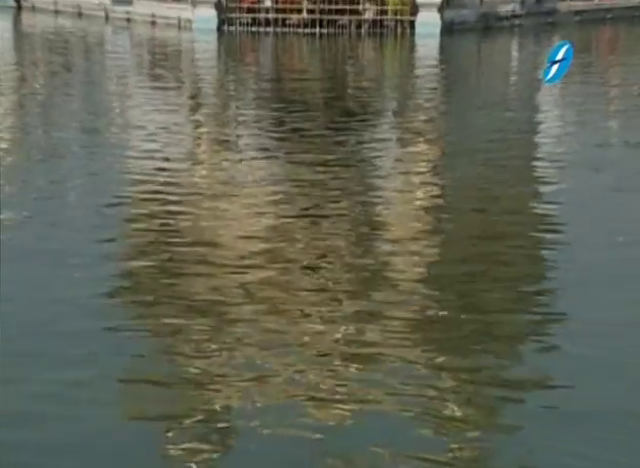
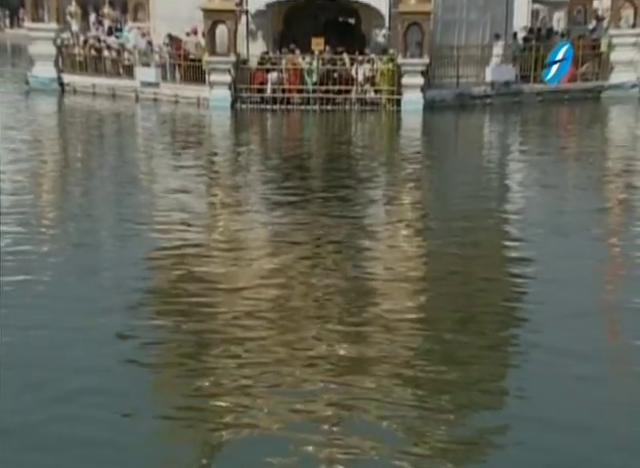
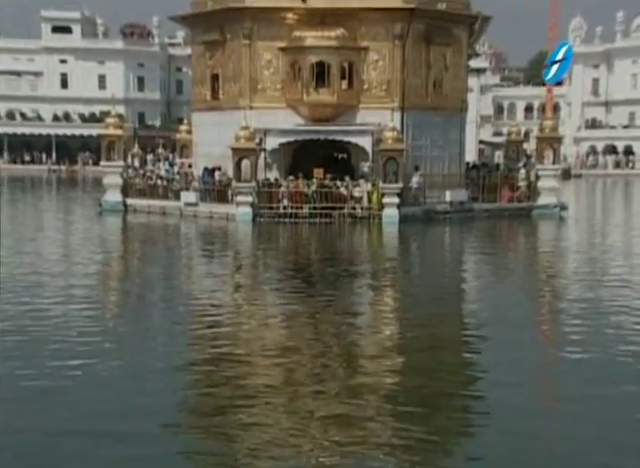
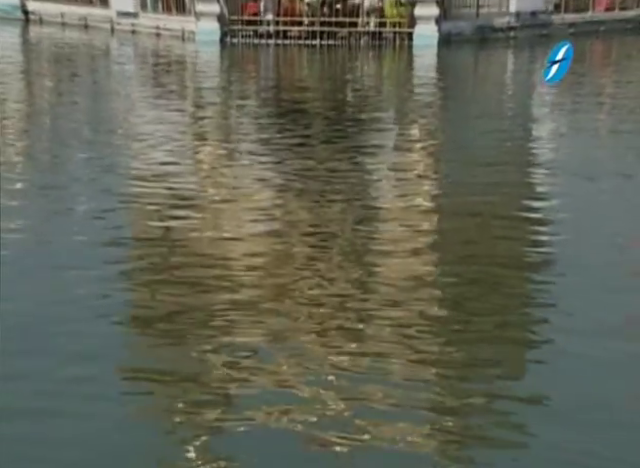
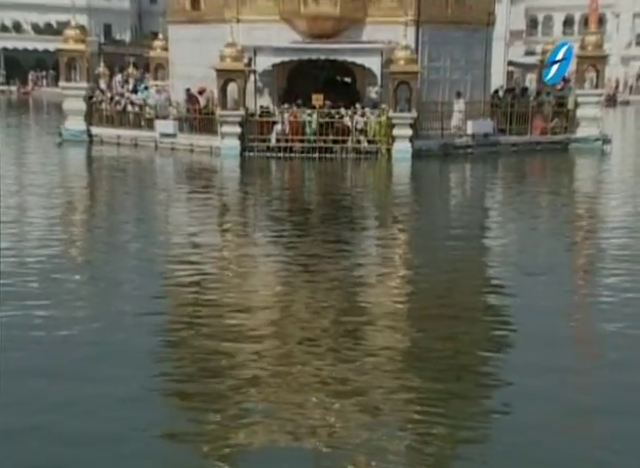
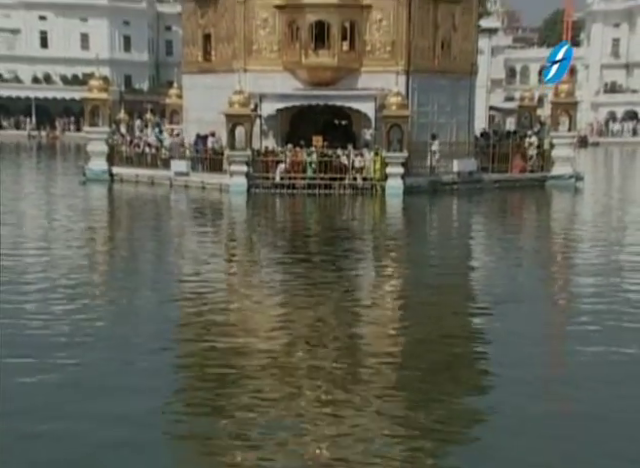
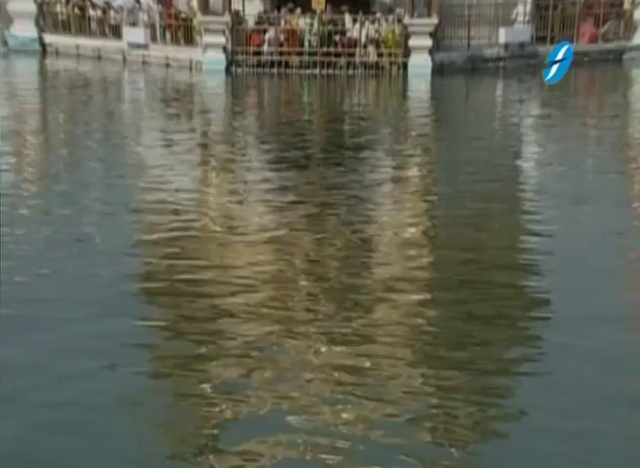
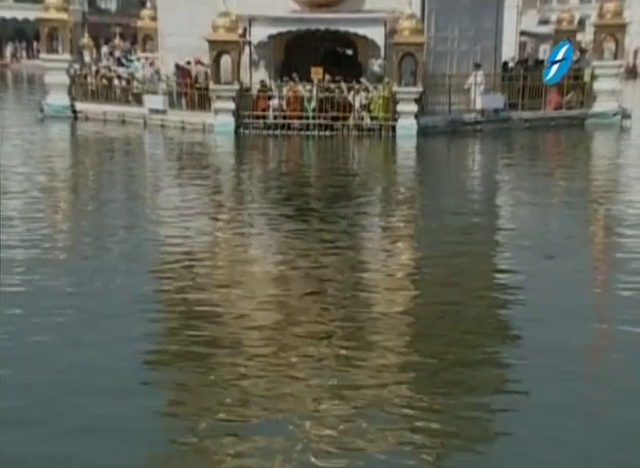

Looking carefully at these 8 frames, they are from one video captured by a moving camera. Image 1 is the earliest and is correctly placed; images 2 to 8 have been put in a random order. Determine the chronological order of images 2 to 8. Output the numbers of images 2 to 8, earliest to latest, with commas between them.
4, 7, 2, 8, 5, 6, 3
